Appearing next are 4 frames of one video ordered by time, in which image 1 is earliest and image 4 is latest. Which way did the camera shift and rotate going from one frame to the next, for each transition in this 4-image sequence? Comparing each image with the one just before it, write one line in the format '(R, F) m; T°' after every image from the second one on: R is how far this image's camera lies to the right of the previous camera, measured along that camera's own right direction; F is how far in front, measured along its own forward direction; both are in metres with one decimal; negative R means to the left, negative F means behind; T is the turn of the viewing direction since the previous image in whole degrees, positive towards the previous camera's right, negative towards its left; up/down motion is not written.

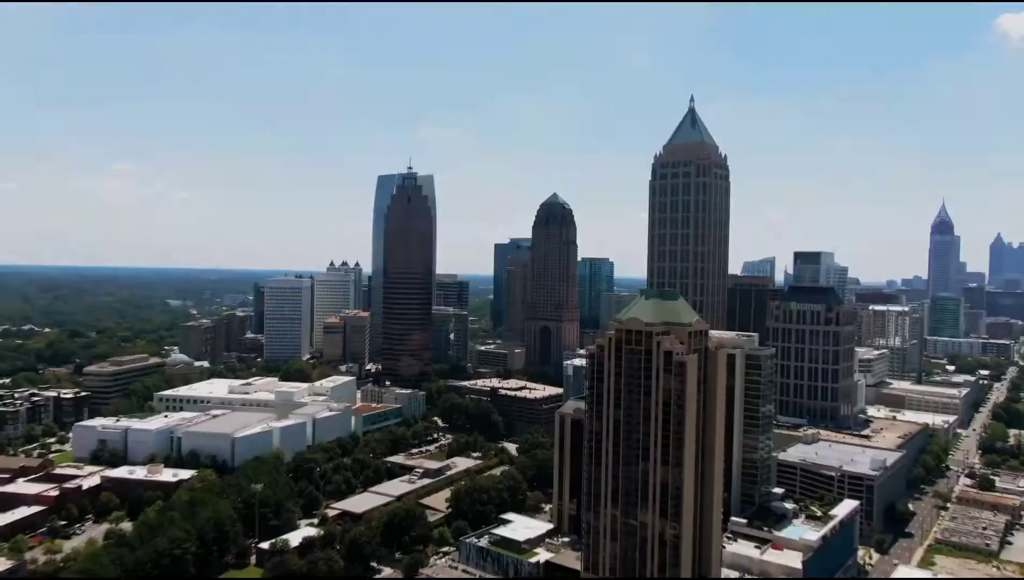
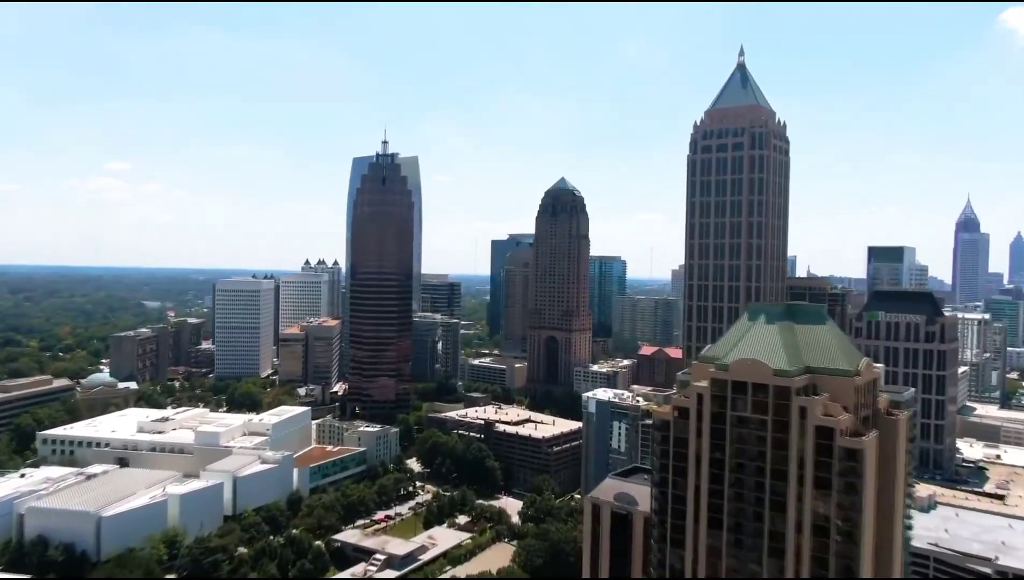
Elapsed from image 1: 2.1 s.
(-0.1, +17.7) m; 0°
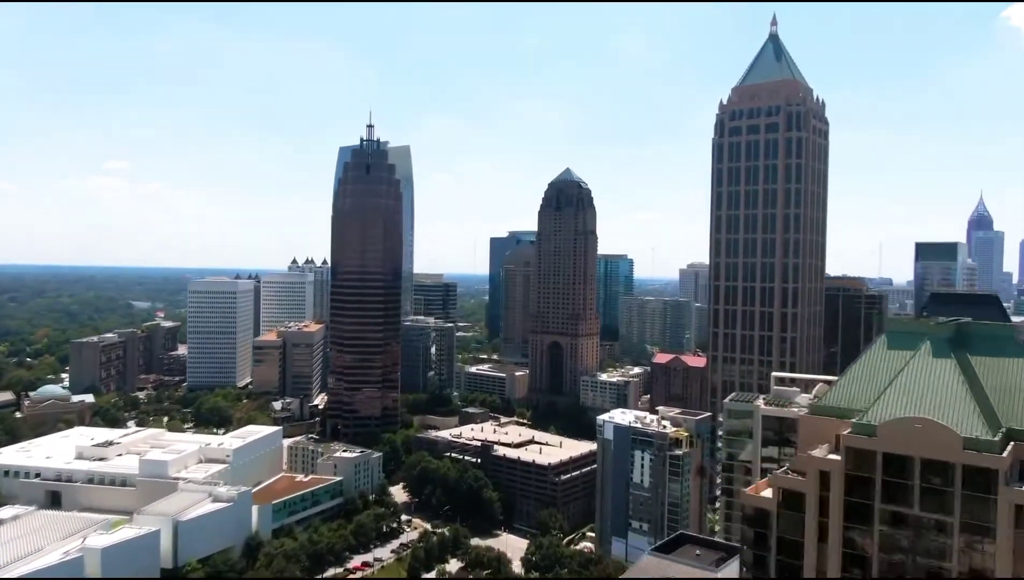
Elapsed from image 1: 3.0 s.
(-0.1, +7.9) m; 0°
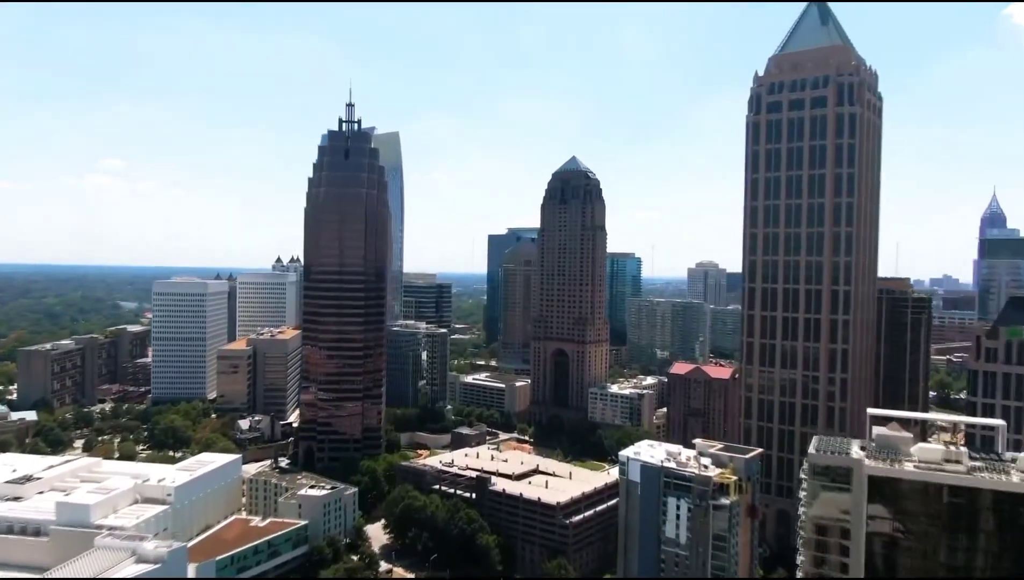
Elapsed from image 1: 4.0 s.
(-0.1, +8.1) m; 0°
